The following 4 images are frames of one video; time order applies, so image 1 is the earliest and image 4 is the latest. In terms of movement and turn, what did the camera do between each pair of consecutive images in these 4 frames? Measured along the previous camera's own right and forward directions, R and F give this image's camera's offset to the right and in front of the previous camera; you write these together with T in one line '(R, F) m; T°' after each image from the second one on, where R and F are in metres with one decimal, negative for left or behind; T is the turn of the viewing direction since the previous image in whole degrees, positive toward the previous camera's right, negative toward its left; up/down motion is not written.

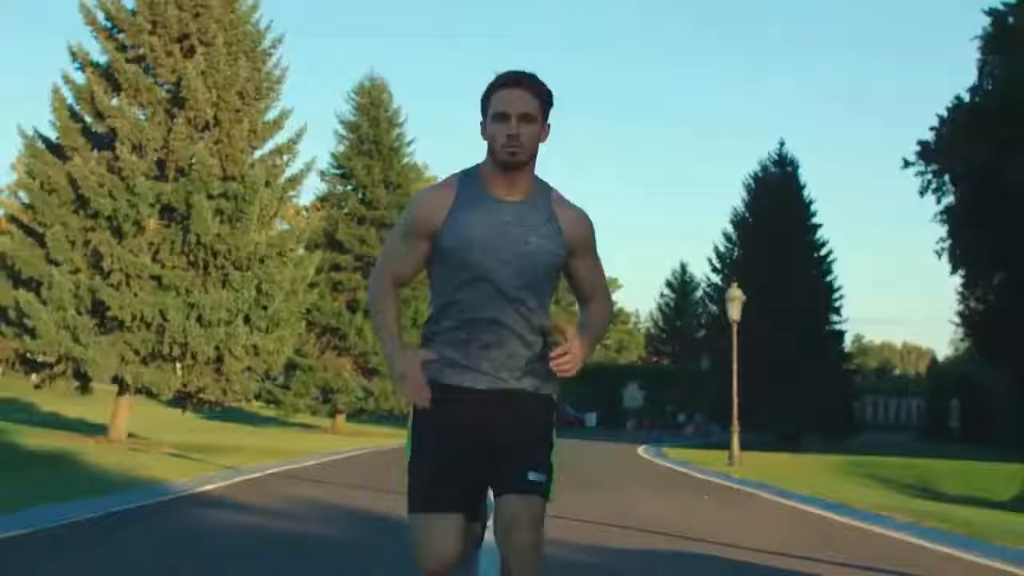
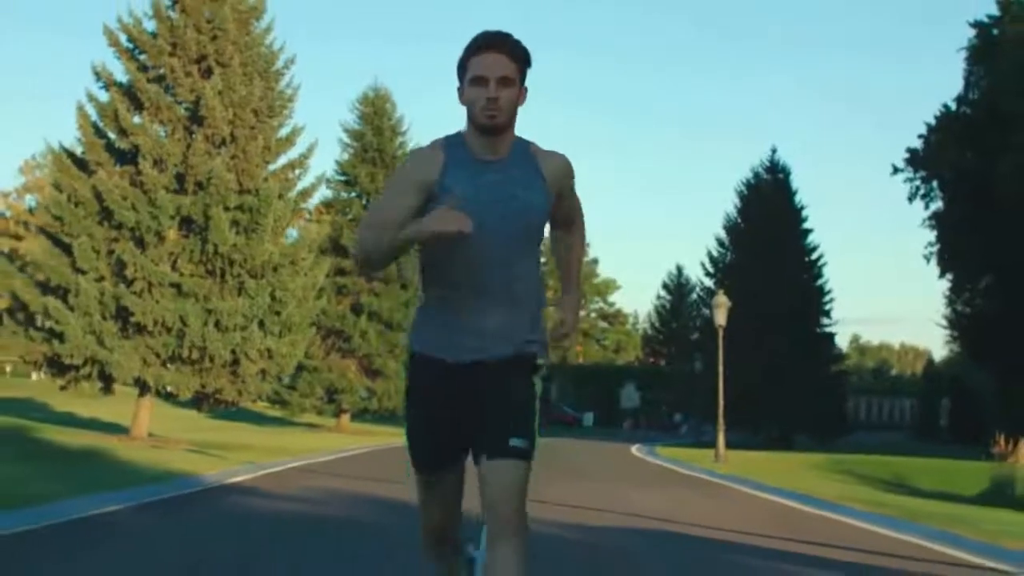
(0.0, -1.3) m; 0°
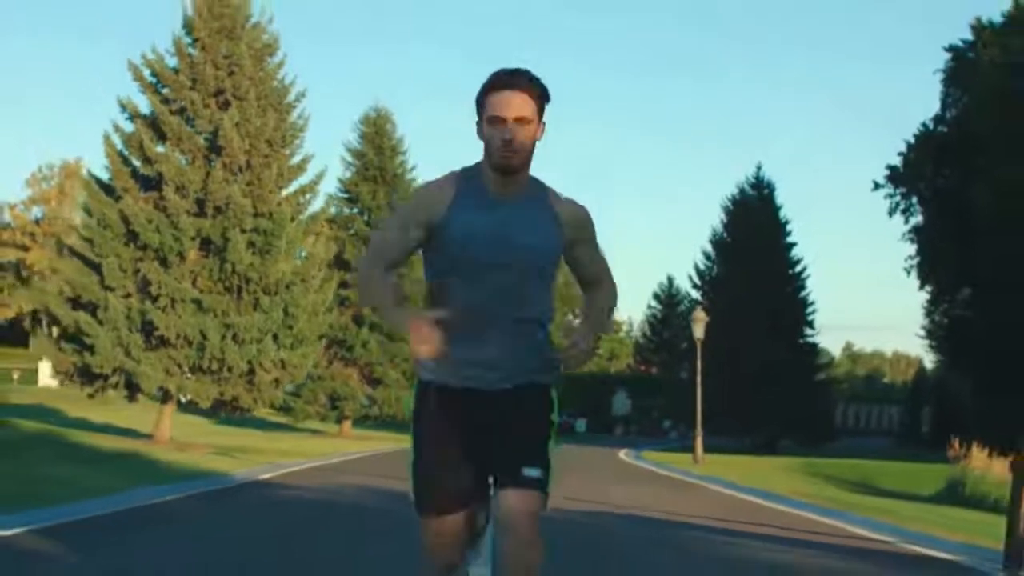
(0.0, -1.8) m; 0°
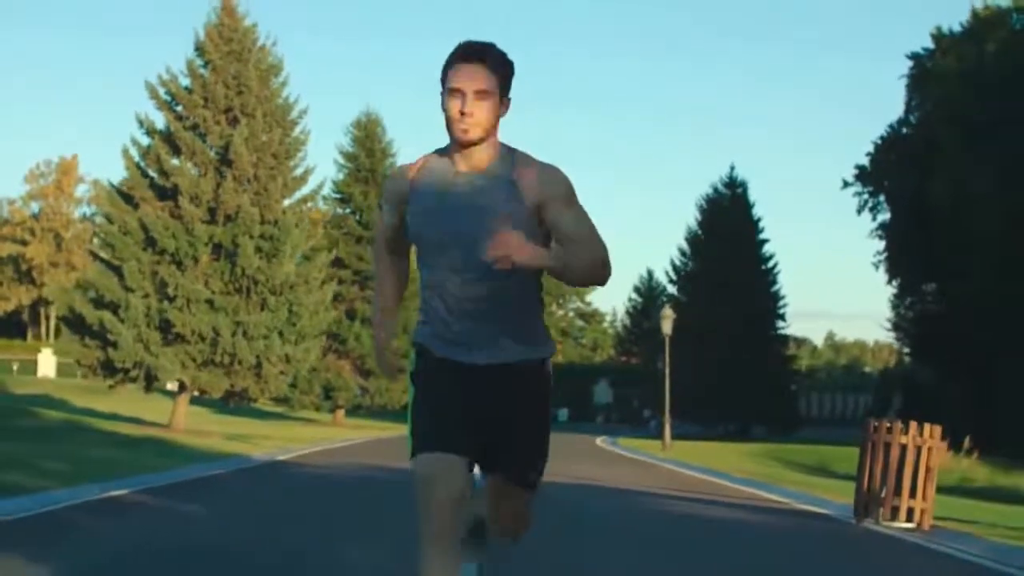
(0.0, -2.3) m; +1°
